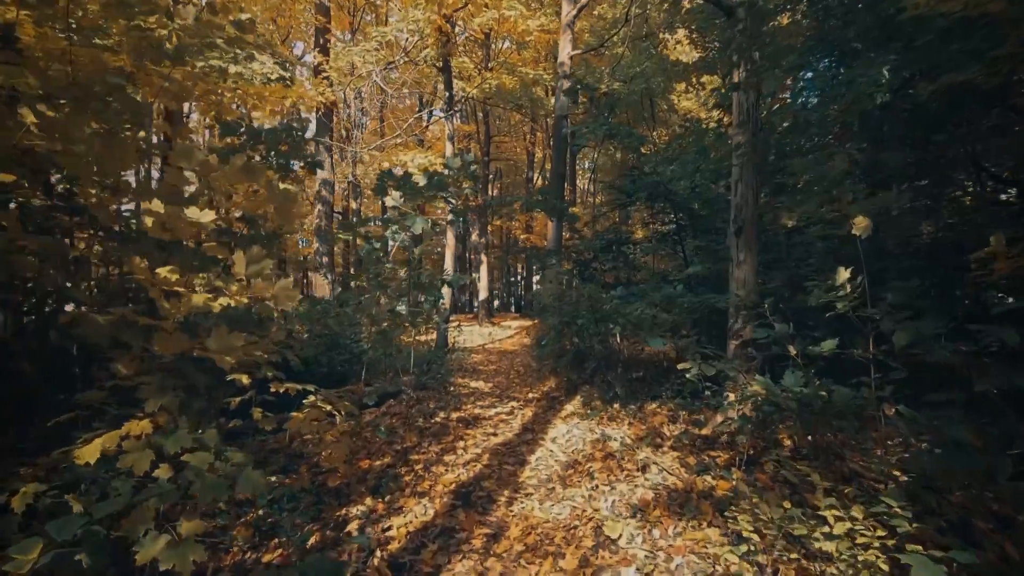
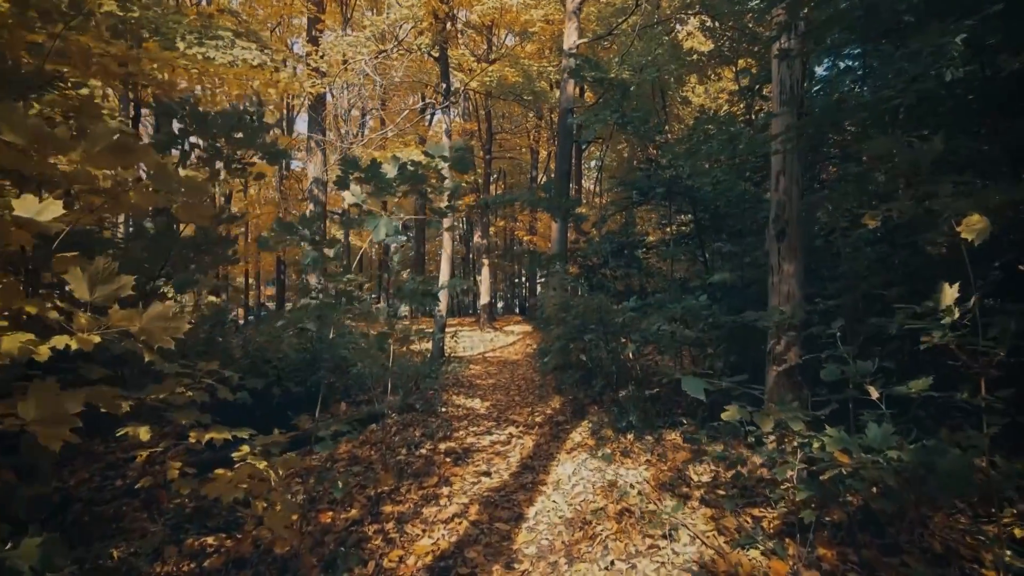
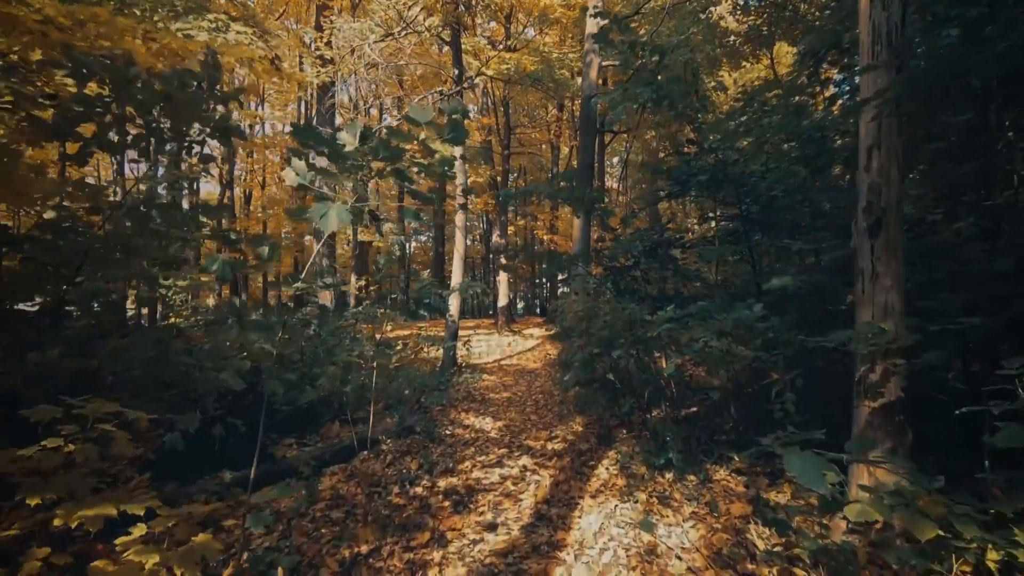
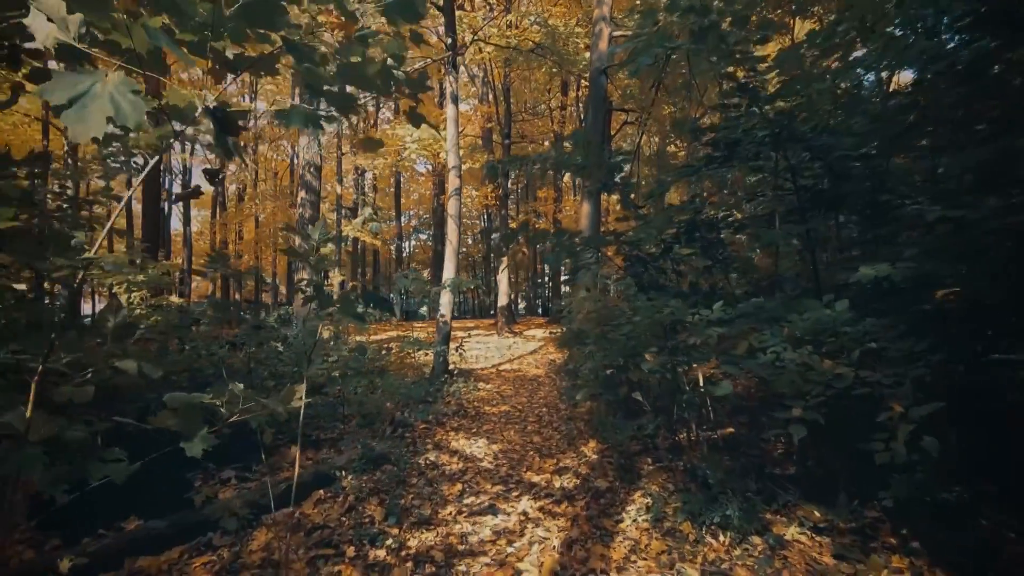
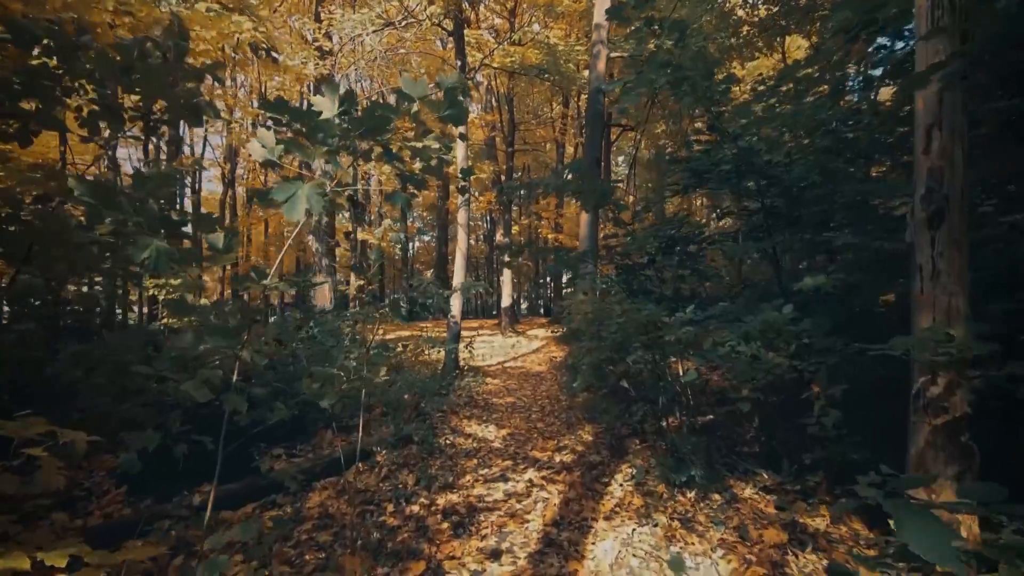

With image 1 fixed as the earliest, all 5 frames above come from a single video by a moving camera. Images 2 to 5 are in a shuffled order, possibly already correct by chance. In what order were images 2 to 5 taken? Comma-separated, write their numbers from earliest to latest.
2, 3, 5, 4
